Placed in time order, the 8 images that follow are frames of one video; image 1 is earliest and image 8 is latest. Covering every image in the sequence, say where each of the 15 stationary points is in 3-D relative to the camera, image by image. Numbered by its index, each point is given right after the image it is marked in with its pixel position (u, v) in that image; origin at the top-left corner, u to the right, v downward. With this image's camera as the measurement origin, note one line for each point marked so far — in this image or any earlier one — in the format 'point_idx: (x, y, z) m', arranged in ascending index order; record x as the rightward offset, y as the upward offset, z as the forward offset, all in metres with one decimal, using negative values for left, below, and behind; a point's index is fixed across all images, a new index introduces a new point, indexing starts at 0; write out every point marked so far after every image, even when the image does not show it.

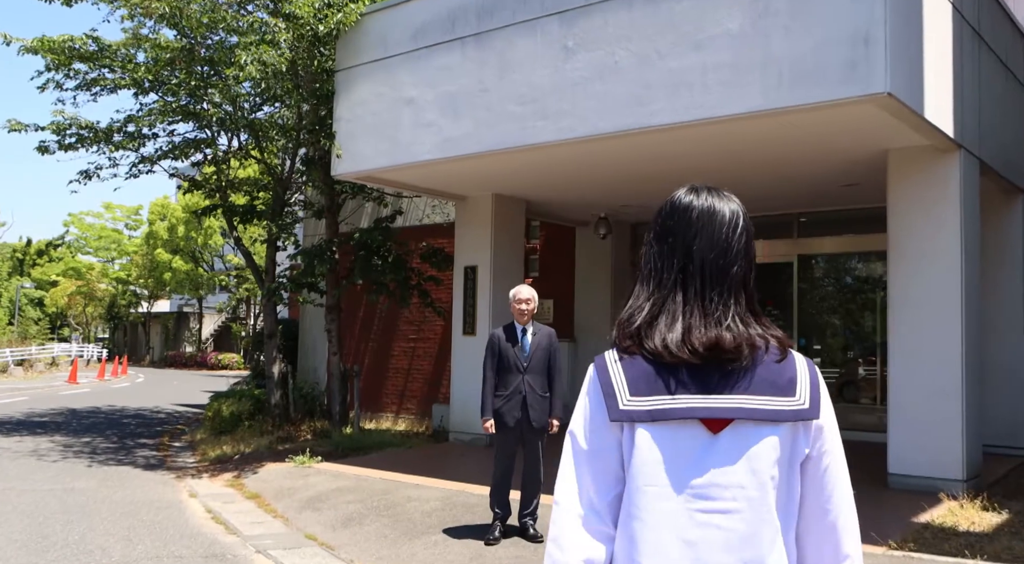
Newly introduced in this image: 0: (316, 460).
0: (-2.3, -2.1, +10.4) m
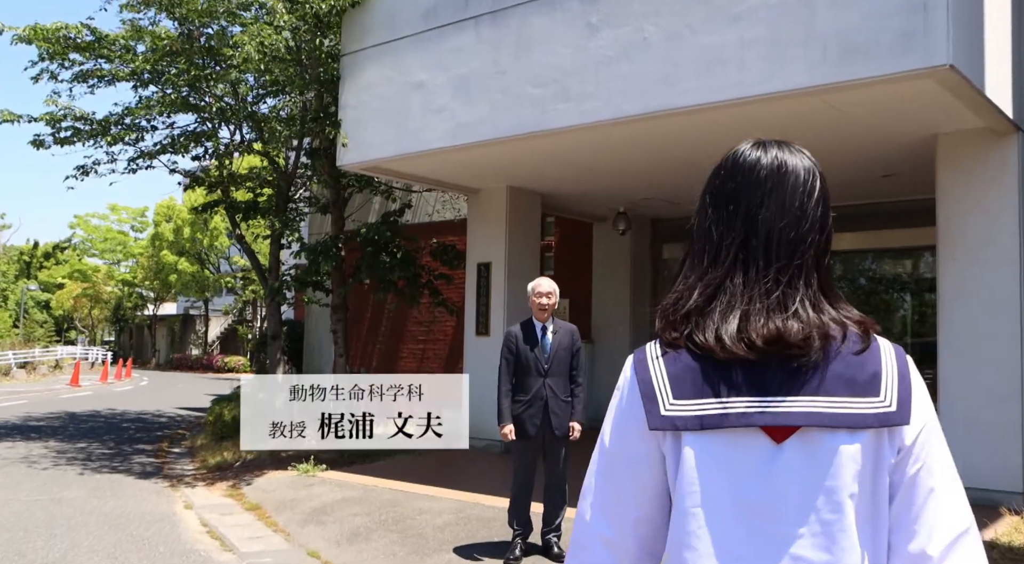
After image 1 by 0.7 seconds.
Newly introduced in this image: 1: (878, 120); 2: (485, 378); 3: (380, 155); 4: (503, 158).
0: (-2.1, -2.0, +9.8) m
1: (+3.0, +1.3, +7.4) m
2: (-0.3, -1.2, +10.9) m
3: (-1.4, +1.3, +9.3) m
4: (-0.1, +1.3, +9.1) m
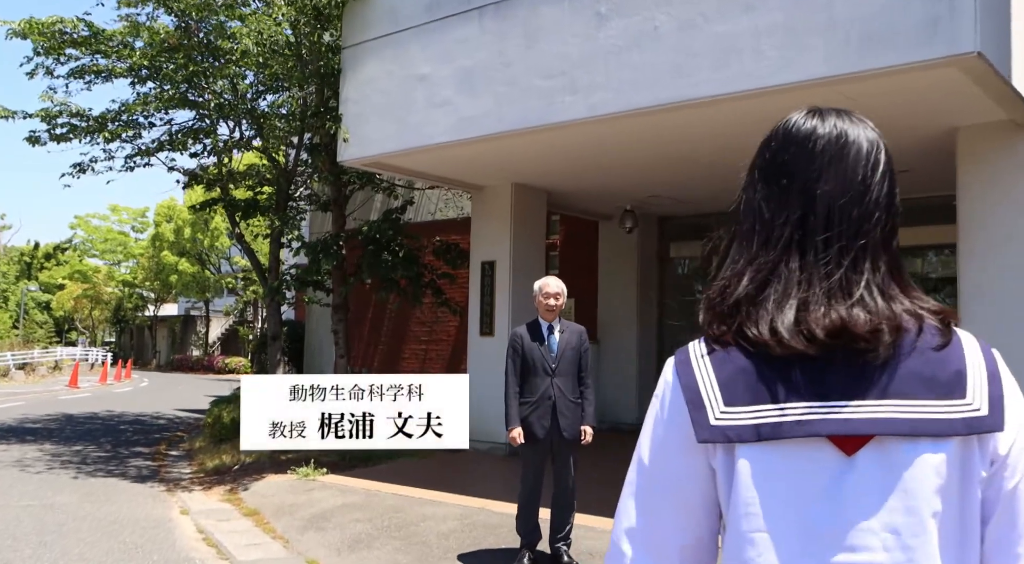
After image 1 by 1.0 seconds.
0: (-2.0, -2.0, +9.6) m
1: (+3.1, +1.4, +7.2) m
2: (-0.3, -1.2, +10.7) m
3: (-1.3, +1.3, +9.1) m
4: (0.0, +1.3, +8.9) m
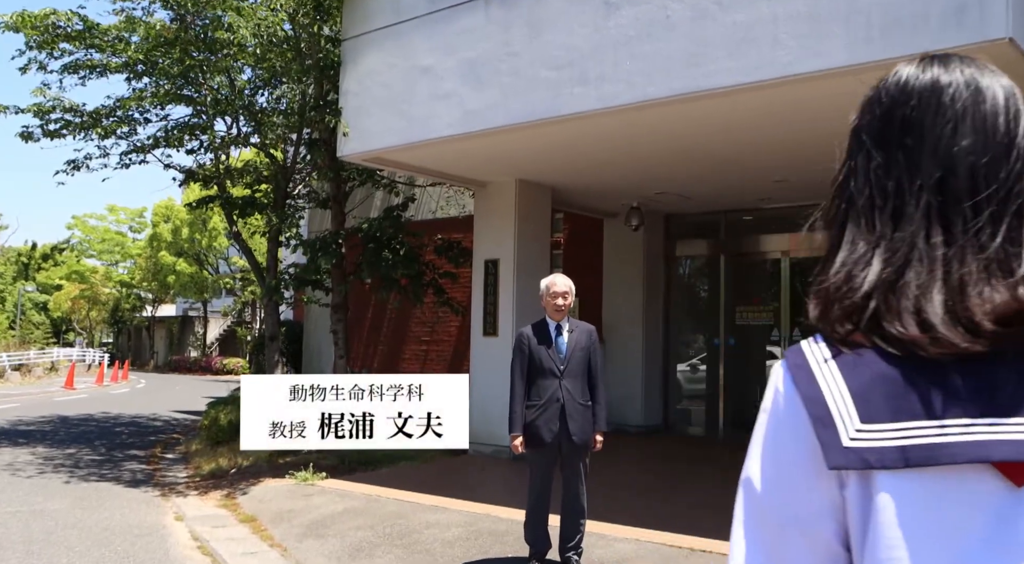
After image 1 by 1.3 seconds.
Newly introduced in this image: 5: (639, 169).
0: (-2.0, -2.0, +9.3) m
1: (+3.1, +1.4, +6.9) m
2: (-0.2, -1.1, +10.4) m
3: (-1.3, +1.3, +8.8) m
4: (0.0, +1.3, +8.6) m
5: (+1.3, +1.2, +9.5) m
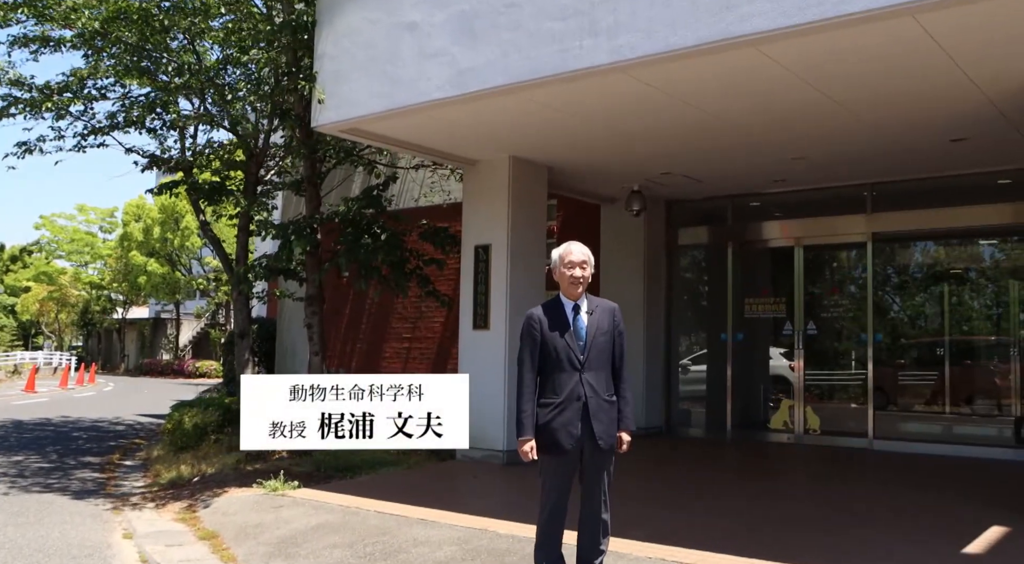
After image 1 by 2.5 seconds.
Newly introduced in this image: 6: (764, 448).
0: (-2.0, -1.9, +8.3) m
1: (+3.1, +1.5, +6.0) m
2: (-0.3, -1.0, +9.4) m
3: (-1.3, +1.5, +7.8) m
4: (0.0, +1.4, +7.7) m
5: (+1.3, +1.3, +8.6) m
6: (+3.0, -2.0, +10.8) m
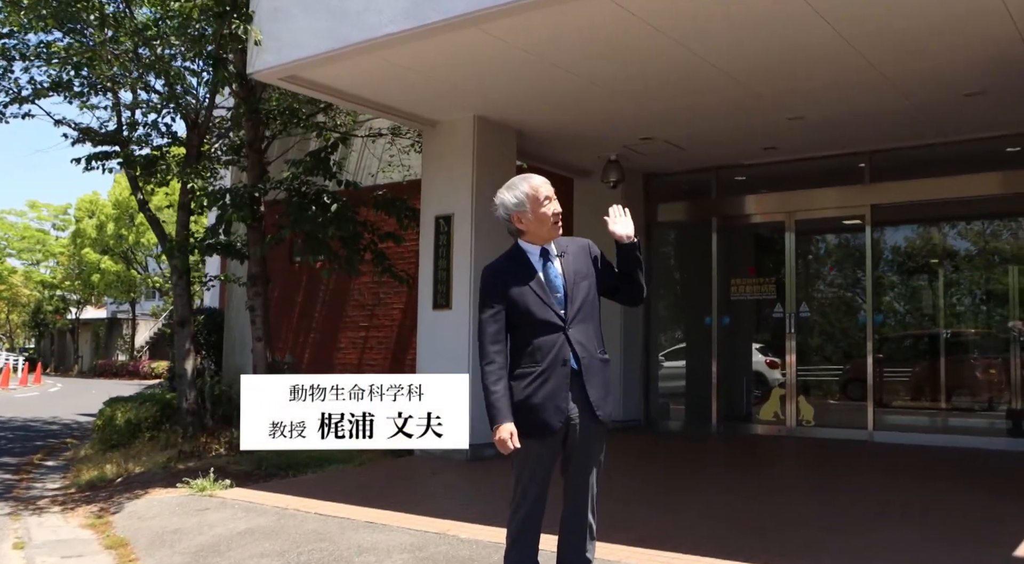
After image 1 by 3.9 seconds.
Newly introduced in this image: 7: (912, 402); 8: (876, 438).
0: (-2.3, -1.6, +7.2) m
1: (+2.9, +1.8, +5.2) m
2: (-0.6, -0.8, +8.4) m
3: (-1.6, +1.7, +6.8) m
4: (-0.3, +1.7, +6.7) m
5: (+1.0, +1.6, +7.6) m
6: (+2.6, -1.8, +9.9) m
7: (+4.2, -1.3, +9.6) m
8: (+3.9, -1.7, +9.6) m
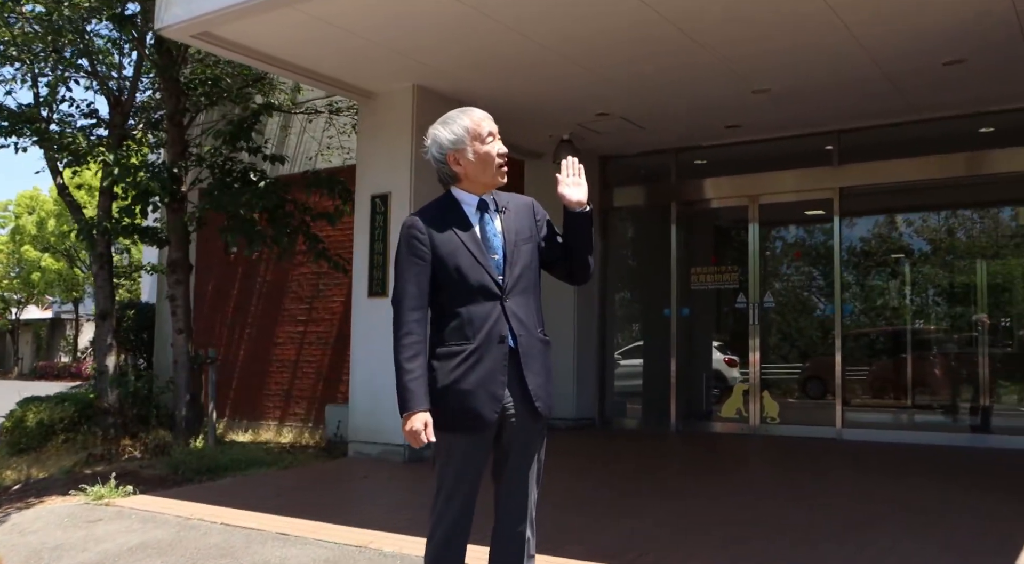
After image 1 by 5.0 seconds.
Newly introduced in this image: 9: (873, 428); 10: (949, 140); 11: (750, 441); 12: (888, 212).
0: (-2.8, -1.5, +6.4) m
1: (+2.6, +1.9, +4.6) m
2: (-1.1, -0.6, +7.7) m
3: (-2.0, +1.9, +6.0) m
4: (-0.7, +1.8, +6.0) m
5: (+0.5, +1.7, +7.0) m
6: (+2.1, -1.6, +9.3) m
7: (+3.7, -1.2, +9.0) m
8: (+3.3, -1.6, +9.1) m
9: (+3.6, -1.5, +9.0) m
10: (+4.2, +1.4, +8.7) m
11: (+2.4, -1.6, +9.1) m
12: (+3.8, +0.7, +9.1) m
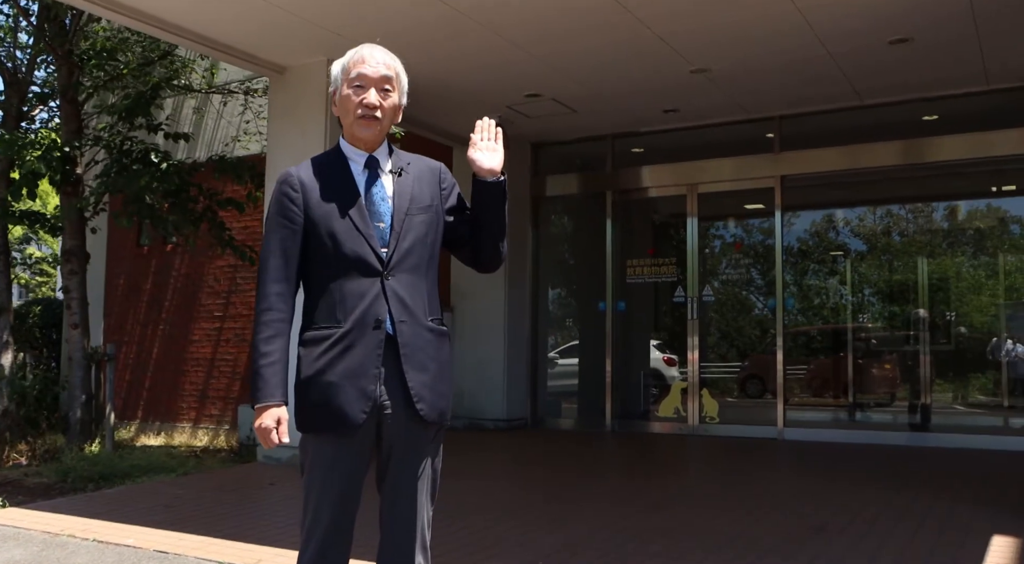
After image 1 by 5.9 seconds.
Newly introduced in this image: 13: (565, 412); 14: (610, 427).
0: (-3.3, -1.4, +5.7) m
1: (+2.2, +2.0, +4.3) m
2: (-1.7, -0.6, +7.1) m
3: (-2.5, +1.9, +5.4) m
4: (-1.2, +1.9, +5.4) m
5: (0.0, +1.8, +6.5) m
6: (+1.3, -1.6, +8.9) m
7: (+3.0, -1.1, +8.7) m
8: (+2.6, -1.5, +8.7) m
9: (+2.9, -1.4, +8.7) m
10: (+3.6, +1.4, +8.4) m
11: (+1.7, -1.5, +8.7) m
12: (+3.1, +0.8, +8.8) m
13: (+0.6, -1.4, +10.0) m
14: (+1.1, -1.6, +9.7) m
